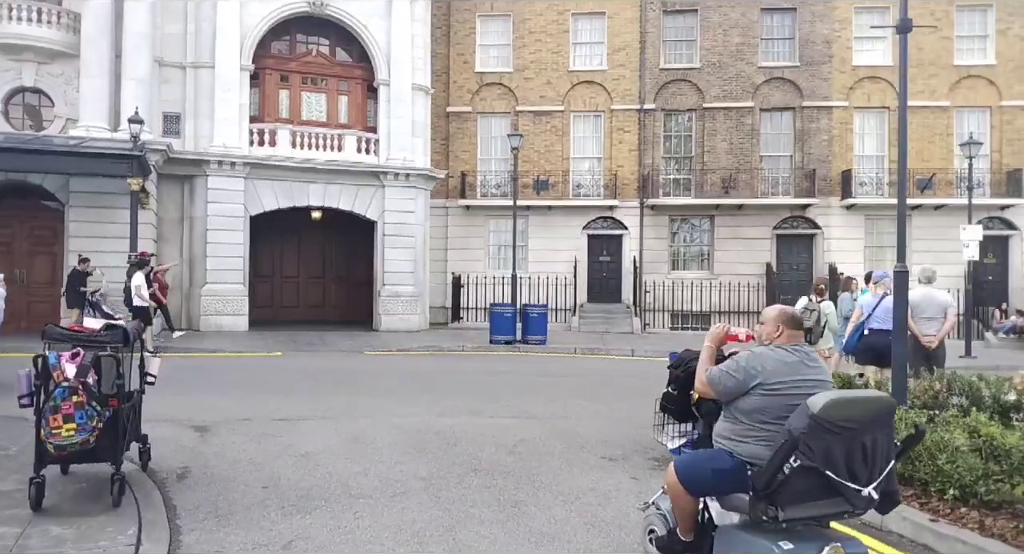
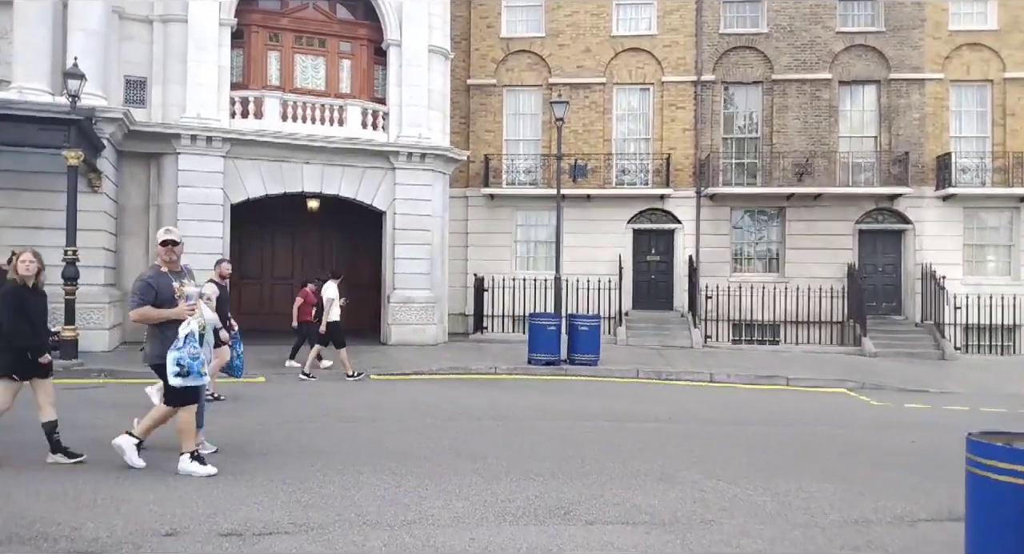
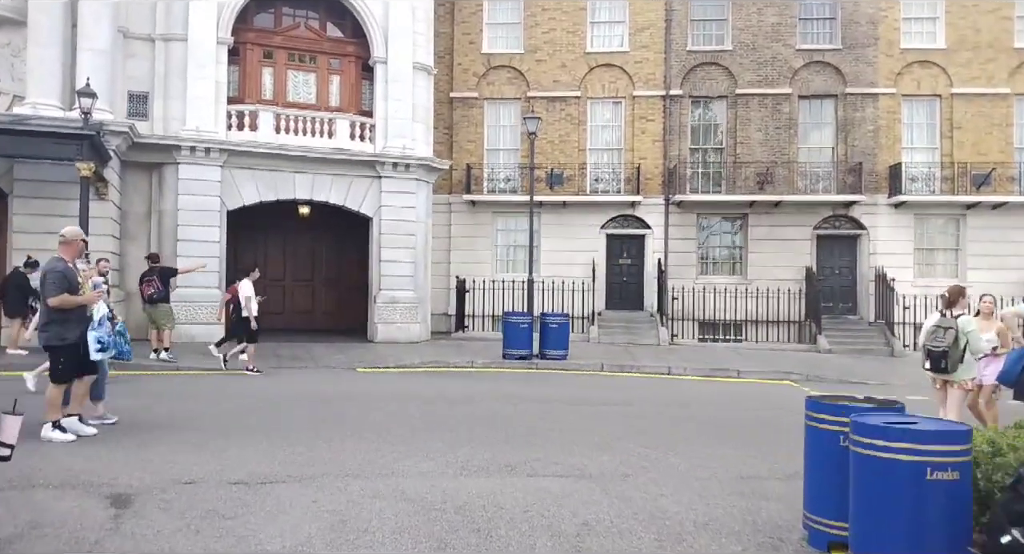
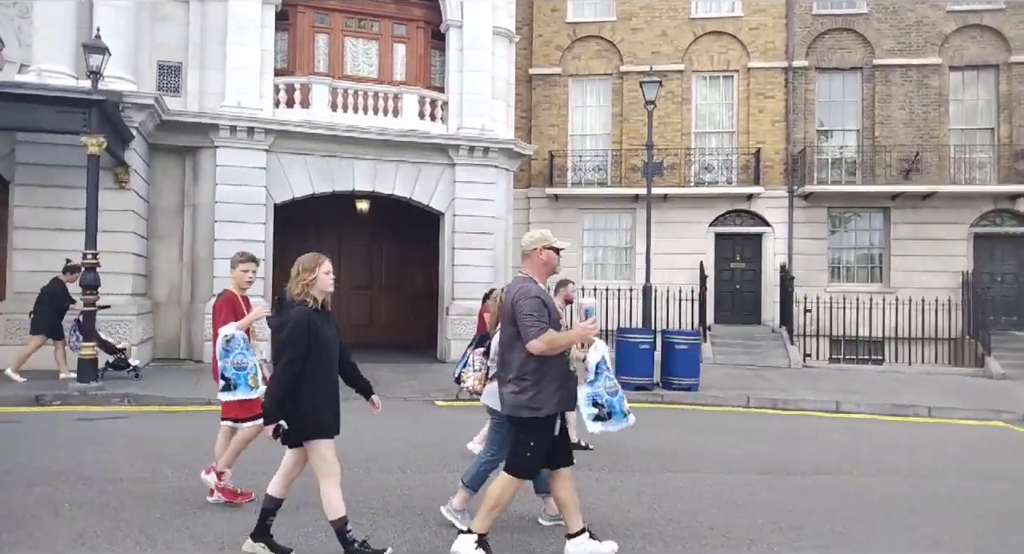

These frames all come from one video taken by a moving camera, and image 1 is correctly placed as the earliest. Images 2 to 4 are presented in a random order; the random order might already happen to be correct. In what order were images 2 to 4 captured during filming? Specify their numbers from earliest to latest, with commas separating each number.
3, 2, 4
